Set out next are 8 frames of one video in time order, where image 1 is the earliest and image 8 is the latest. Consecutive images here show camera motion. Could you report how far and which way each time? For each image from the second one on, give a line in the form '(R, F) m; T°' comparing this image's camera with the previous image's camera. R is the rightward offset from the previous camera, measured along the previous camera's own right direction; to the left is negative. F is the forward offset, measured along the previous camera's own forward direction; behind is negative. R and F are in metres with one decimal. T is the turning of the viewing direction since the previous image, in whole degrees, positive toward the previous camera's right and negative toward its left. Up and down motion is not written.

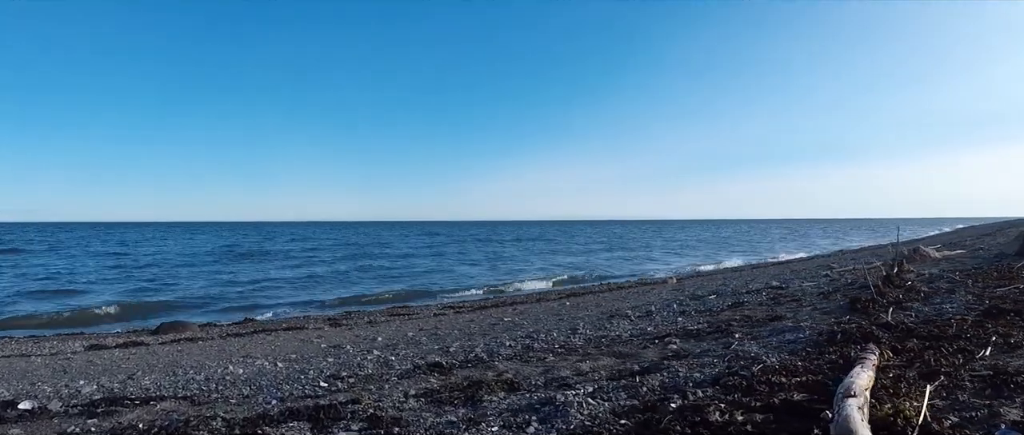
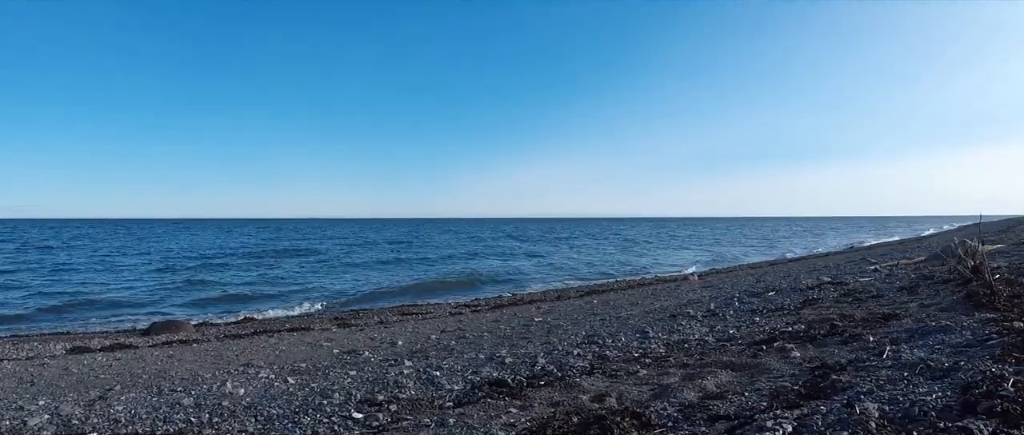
(-0.9, +1.8) m; 0°
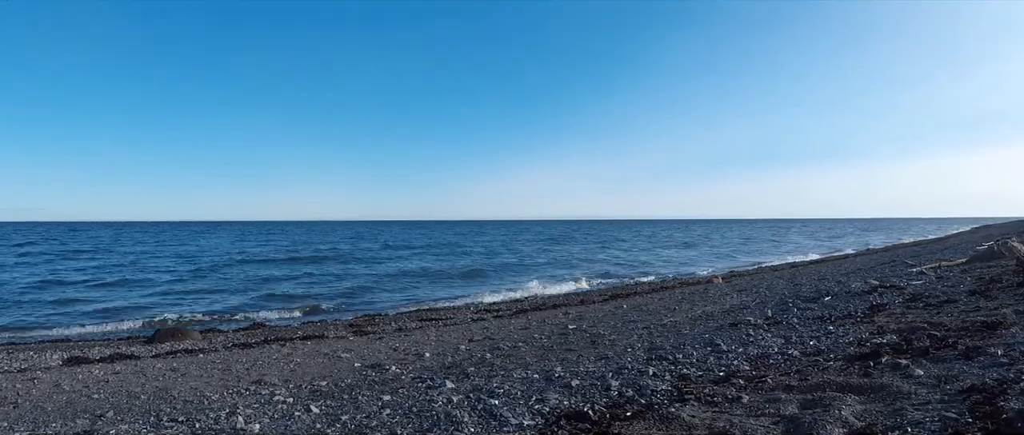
(-0.6, +1.1) m; -1°
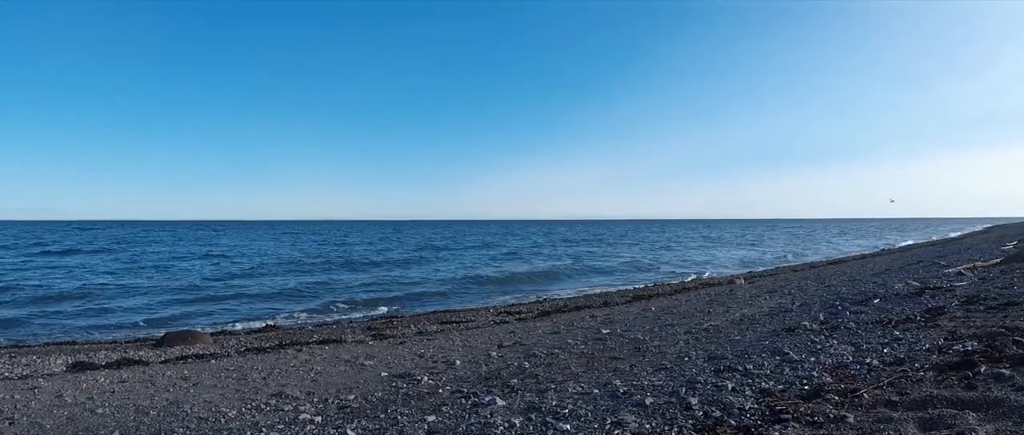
(-0.5, +0.8) m; -1°
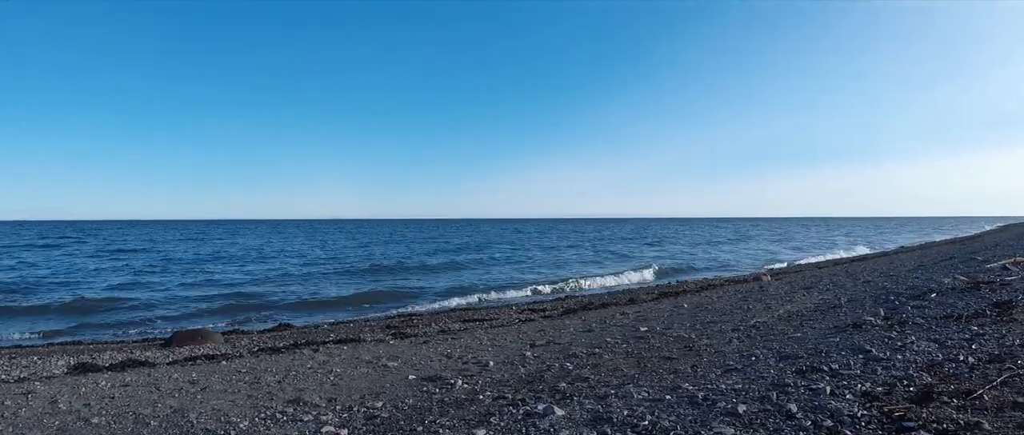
(-0.4, +0.9) m; -1°
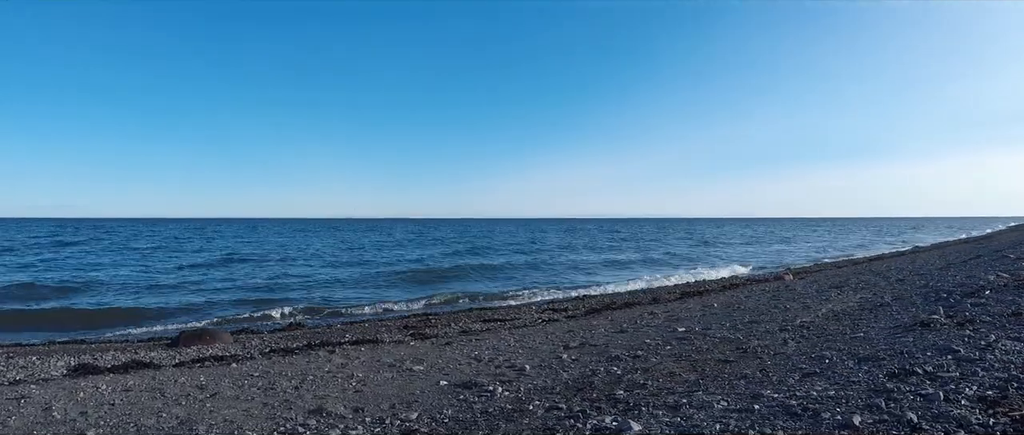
(-0.5, +0.8) m; -1°
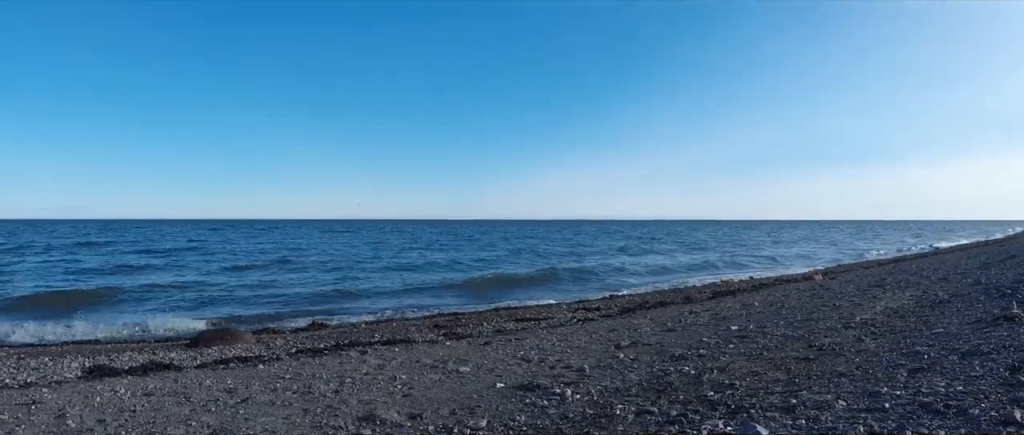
(-0.6, +0.8) m; -1°
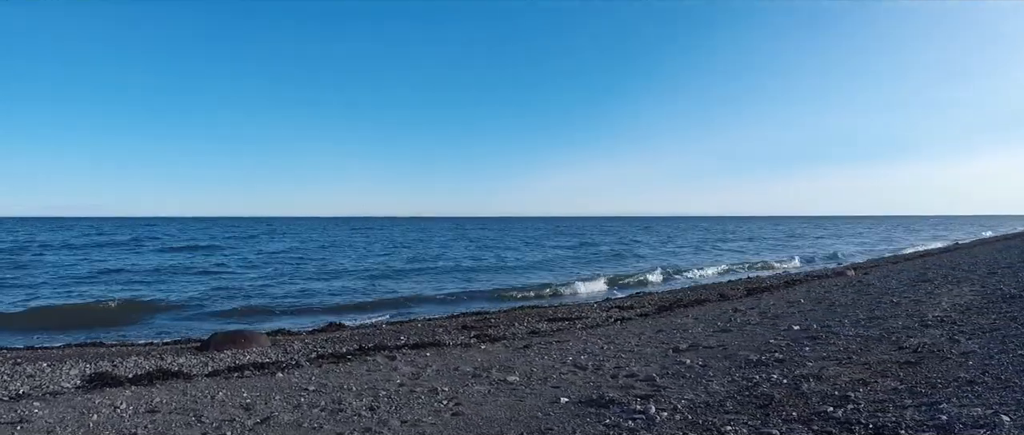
(-0.5, +1.0) m; -1°
